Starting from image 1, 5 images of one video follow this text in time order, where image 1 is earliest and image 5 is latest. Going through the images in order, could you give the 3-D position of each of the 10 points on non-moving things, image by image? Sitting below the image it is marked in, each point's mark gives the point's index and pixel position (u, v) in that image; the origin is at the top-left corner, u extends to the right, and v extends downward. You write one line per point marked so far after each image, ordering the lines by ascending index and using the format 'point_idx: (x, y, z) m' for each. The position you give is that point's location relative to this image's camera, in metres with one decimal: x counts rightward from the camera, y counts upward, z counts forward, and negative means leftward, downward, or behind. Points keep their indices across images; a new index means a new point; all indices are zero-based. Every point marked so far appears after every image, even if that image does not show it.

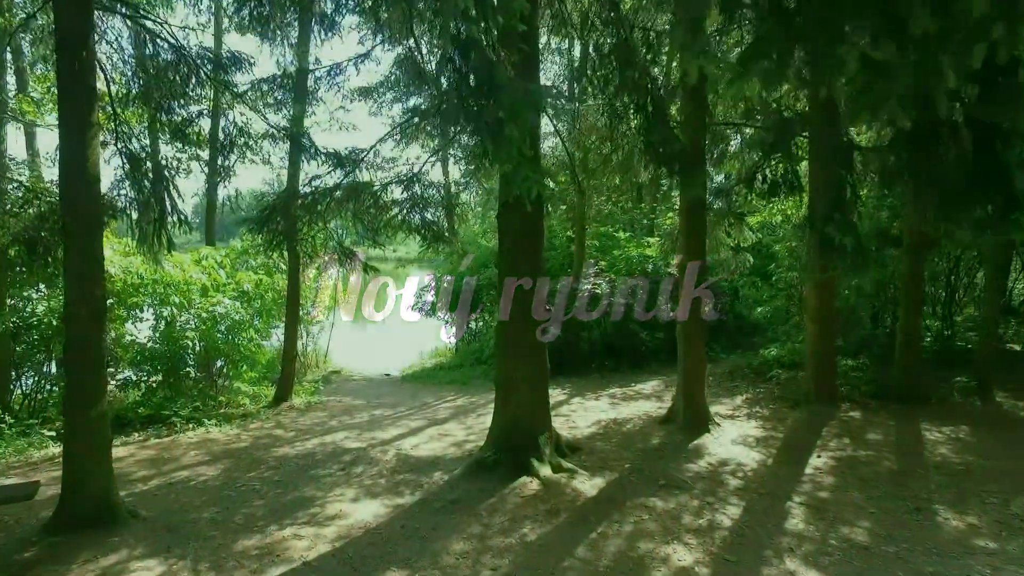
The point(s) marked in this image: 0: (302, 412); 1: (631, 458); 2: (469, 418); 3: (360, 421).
0: (-2.7, -1.6, +8.6) m
1: (+1.1, -1.6, +6.3) m
2: (-0.5, -1.6, +8.1) m
3: (-1.8, -1.6, +8.1) m
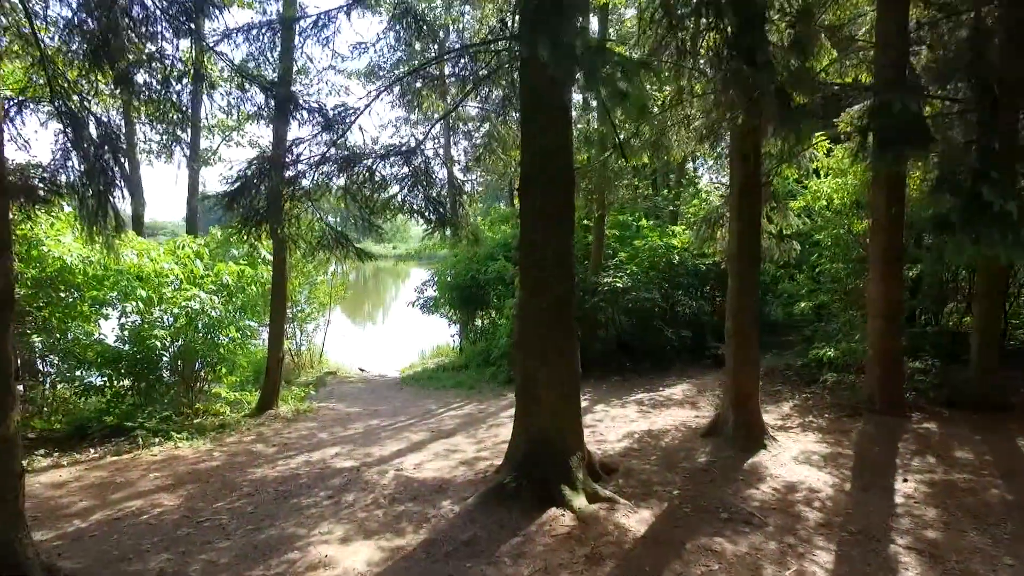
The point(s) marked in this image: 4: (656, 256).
0: (-2.5, -1.5, +7.6) m
1: (+1.3, -1.5, +5.2) m
2: (-0.4, -1.5, +7.0) m
3: (-1.7, -1.5, +7.1) m
4: (+2.4, +0.5, +10.9) m
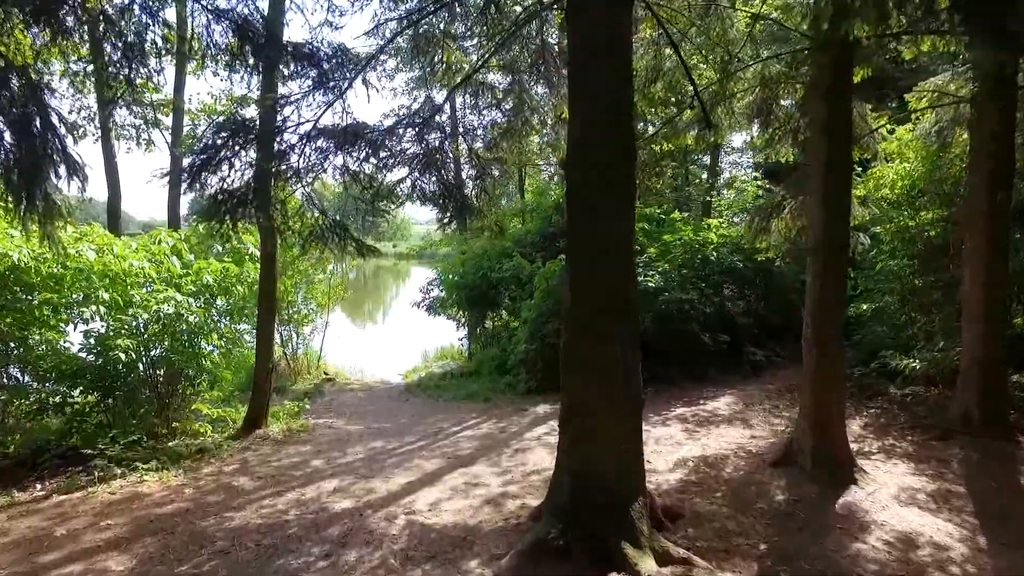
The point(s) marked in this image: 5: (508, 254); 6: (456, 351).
0: (-2.3, -1.5, +6.5) m
1: (+1.6, -1.5, +4.2) m
2: (-0.1, -1.5, +6.0) m
3: (-1.4, -1.5, +6.0) m
4: (+2.6, +0.5, +9.8) m
5: (-0.1, +0.6, +11.9) m
6: (-1.6, -1.8, +19.1) m
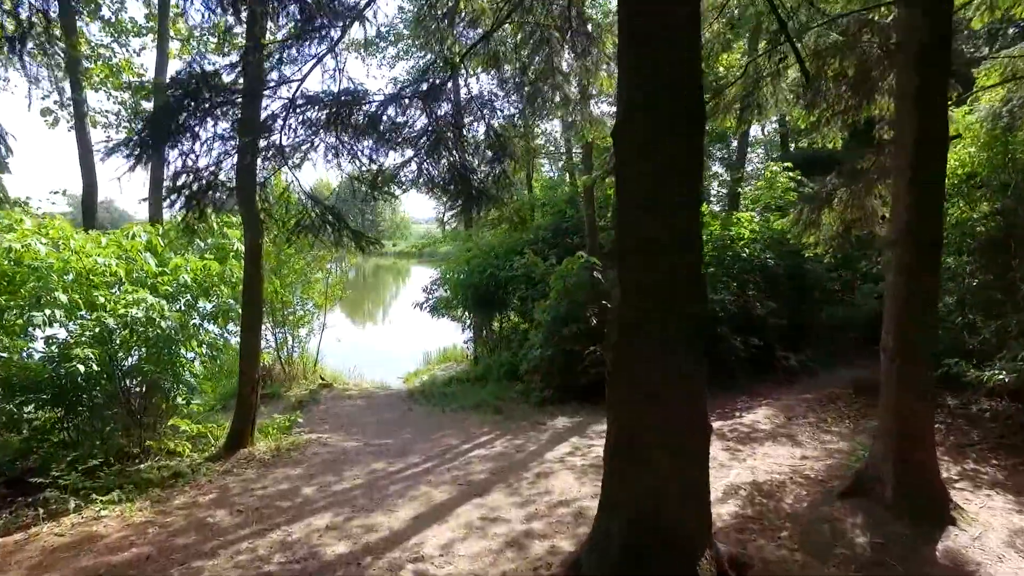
0: (-2.1, -1.5, +5.7) m
1: (+1.7, -1.5, +3.4) m
2: (+0.1, -1.5, +5.2) m
3: (-1.2, -1.5, +5.3) m
4: (+2.8, +0.5, +9.0) m
5: (+0.1, +0.6, +11.1) m
6: (-1.5, -1.8, +18.3) m
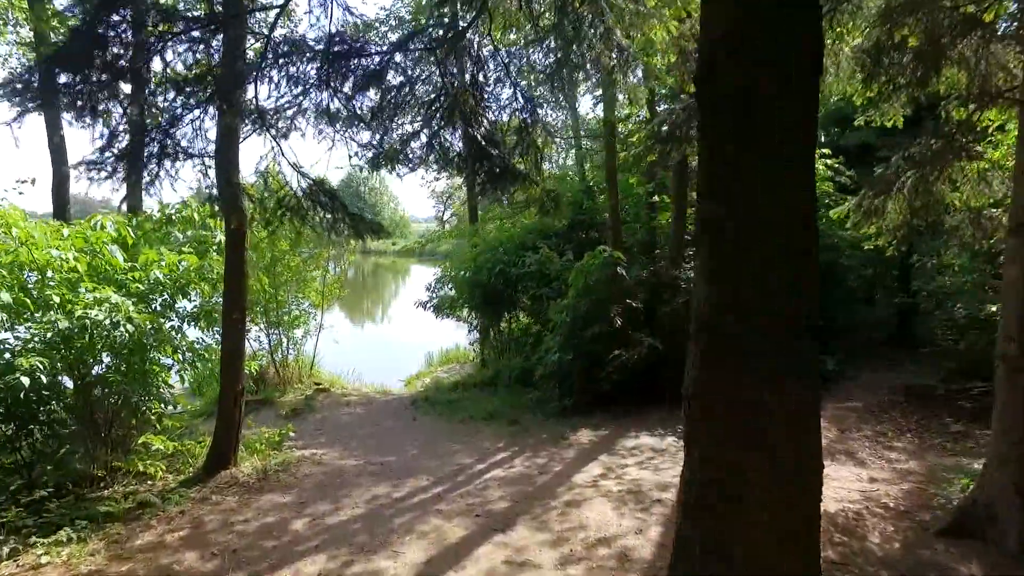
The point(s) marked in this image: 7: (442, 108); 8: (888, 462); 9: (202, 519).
0: (-1.9, -1.5, +4.9) m
1: (+1.9, -1.5, +2.6) m
2: (+0.2, -1.5, +4.4) m
3: (-1.1, -1.5, +4.5) m
4: (+2.9, +0.6, +8.2) m
5: (+0.2, +0.6, +10.3) m
6: (-1.3, -1.7, +17.5) m
7: (-0.4, +1.1, +4.0) m
8: (+3.0, -1.4, +5.4) m
9: (-2.0, -1.5, +4.4) m
